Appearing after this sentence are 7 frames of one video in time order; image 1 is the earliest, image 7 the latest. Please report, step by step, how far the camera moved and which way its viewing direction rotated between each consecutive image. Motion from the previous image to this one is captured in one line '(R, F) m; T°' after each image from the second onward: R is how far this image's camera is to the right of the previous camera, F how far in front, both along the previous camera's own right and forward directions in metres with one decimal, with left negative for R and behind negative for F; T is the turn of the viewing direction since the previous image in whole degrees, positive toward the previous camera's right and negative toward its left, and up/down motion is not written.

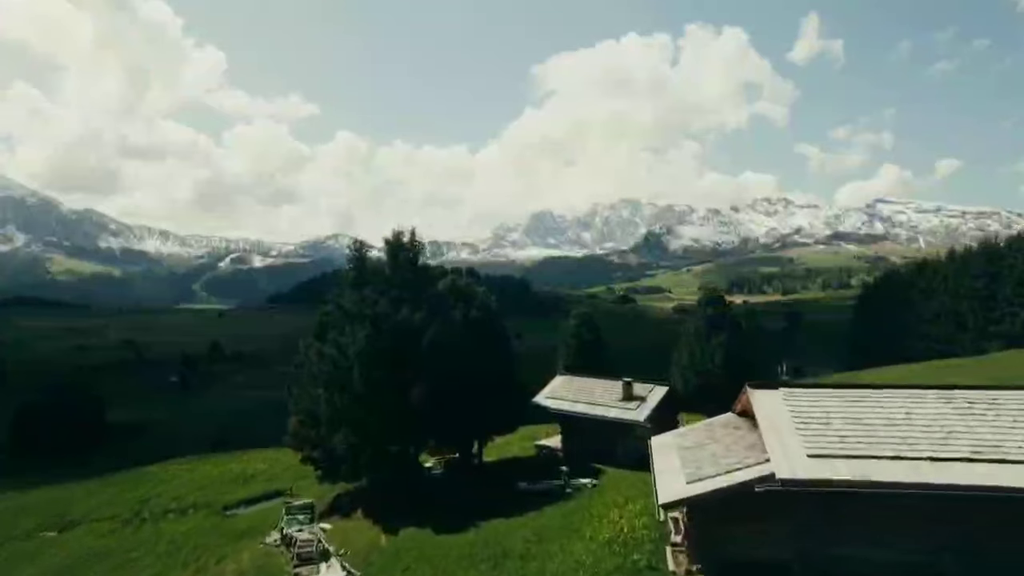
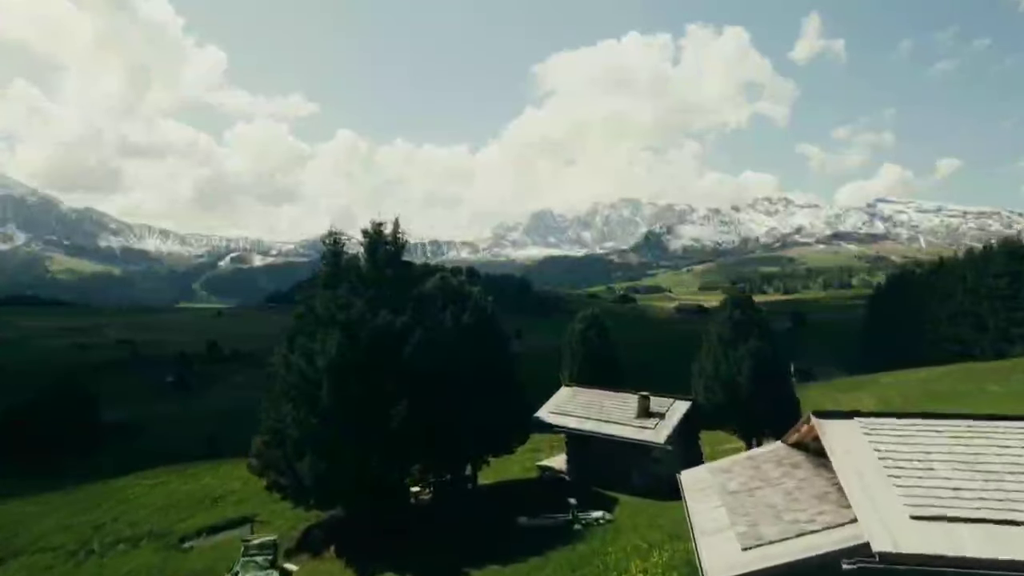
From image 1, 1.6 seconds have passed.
(+0.1, +7.0) m; 0°
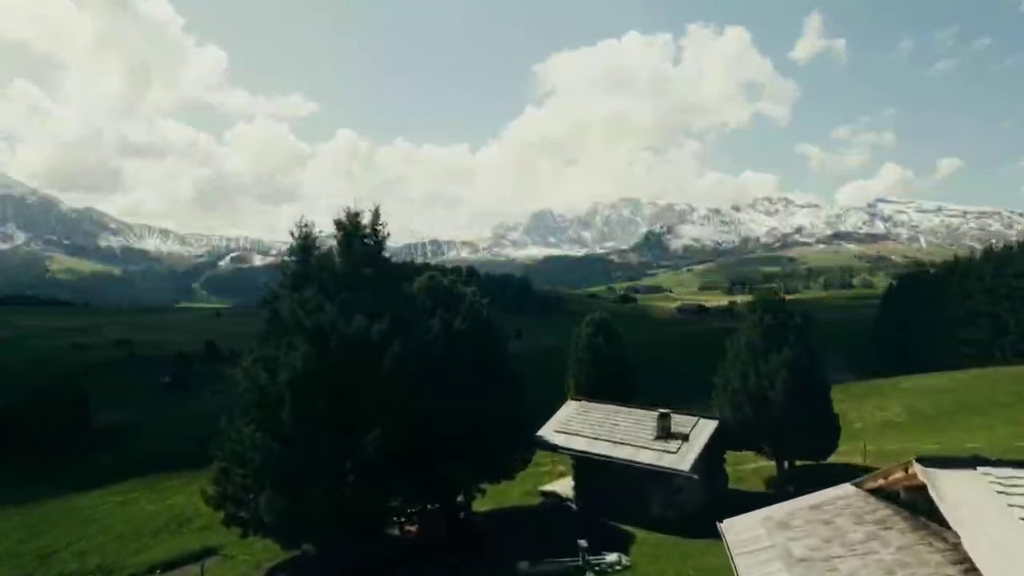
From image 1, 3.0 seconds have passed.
(+0.1, +6.3) m; 0°
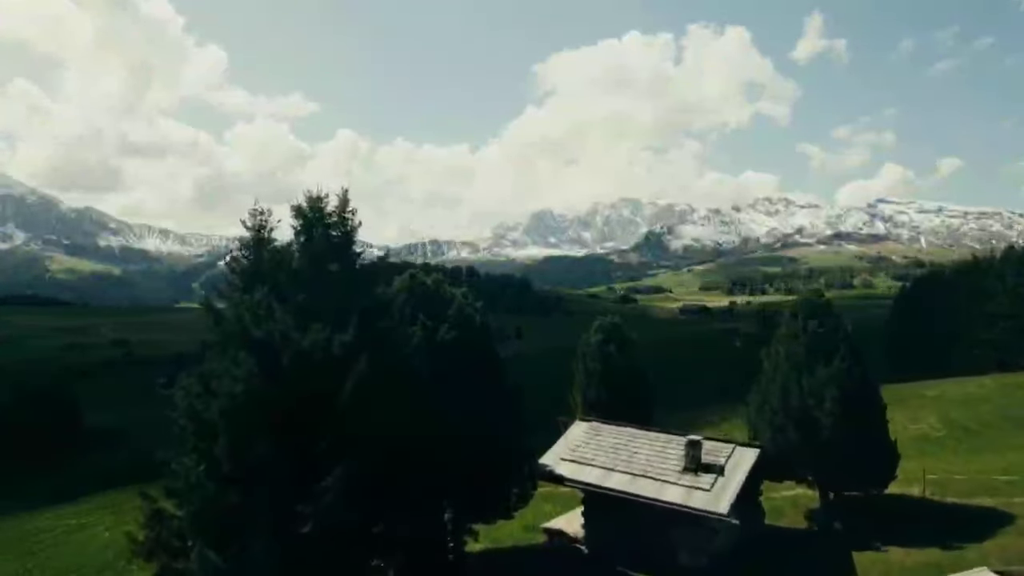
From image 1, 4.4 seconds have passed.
(+0.1, +6.9) m; 0°
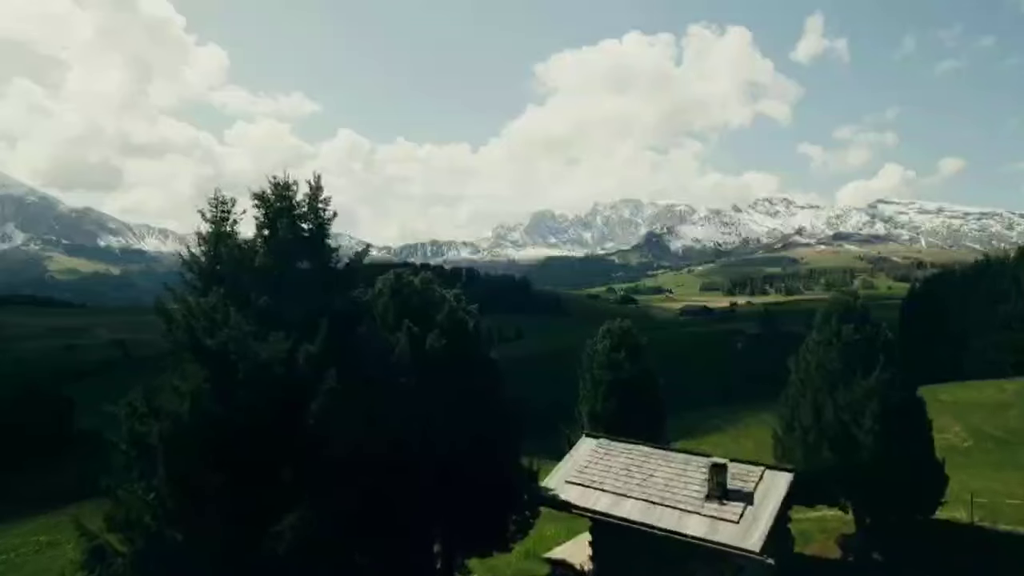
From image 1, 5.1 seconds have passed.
(+0.1, +4.2) m; 0°
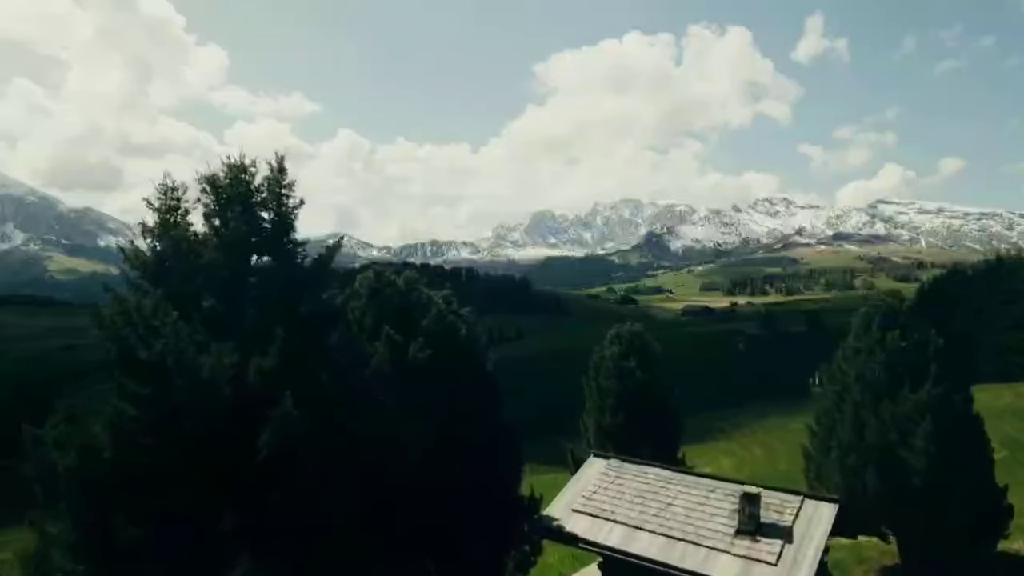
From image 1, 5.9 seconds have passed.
(0.0, +4.0) m; 0°
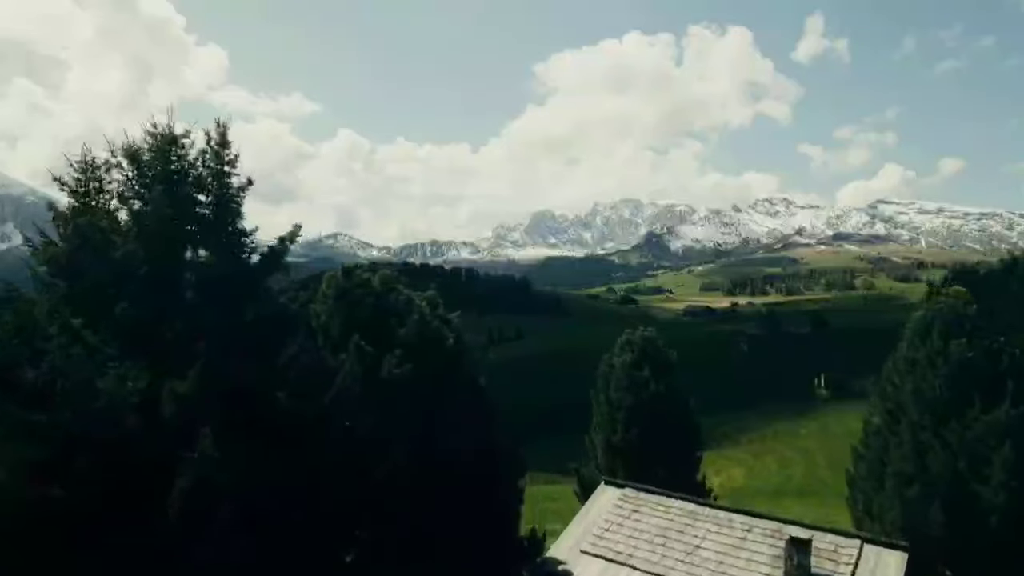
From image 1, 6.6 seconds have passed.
(+0.1, +4.4) m; 0°
